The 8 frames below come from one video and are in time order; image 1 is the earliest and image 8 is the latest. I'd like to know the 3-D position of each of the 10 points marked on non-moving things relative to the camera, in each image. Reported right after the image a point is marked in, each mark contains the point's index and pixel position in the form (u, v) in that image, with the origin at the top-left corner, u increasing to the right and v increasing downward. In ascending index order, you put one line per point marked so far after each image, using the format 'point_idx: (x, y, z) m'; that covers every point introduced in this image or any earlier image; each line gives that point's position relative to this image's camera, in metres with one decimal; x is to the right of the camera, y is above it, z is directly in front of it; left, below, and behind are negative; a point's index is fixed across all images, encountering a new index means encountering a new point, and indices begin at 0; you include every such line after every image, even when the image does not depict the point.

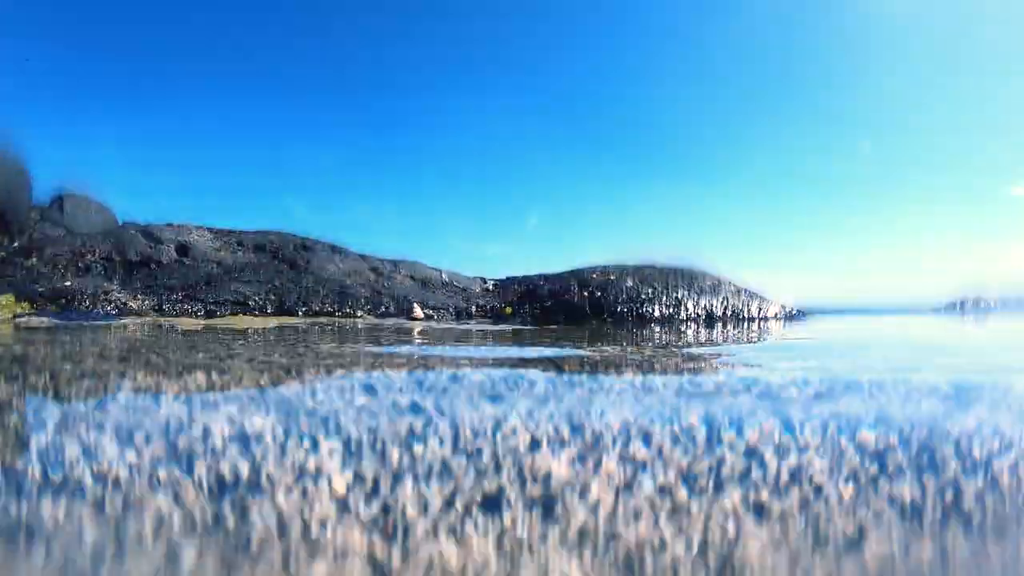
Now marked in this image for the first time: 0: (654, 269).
0: (+1.8, +0.2, +6.8) m
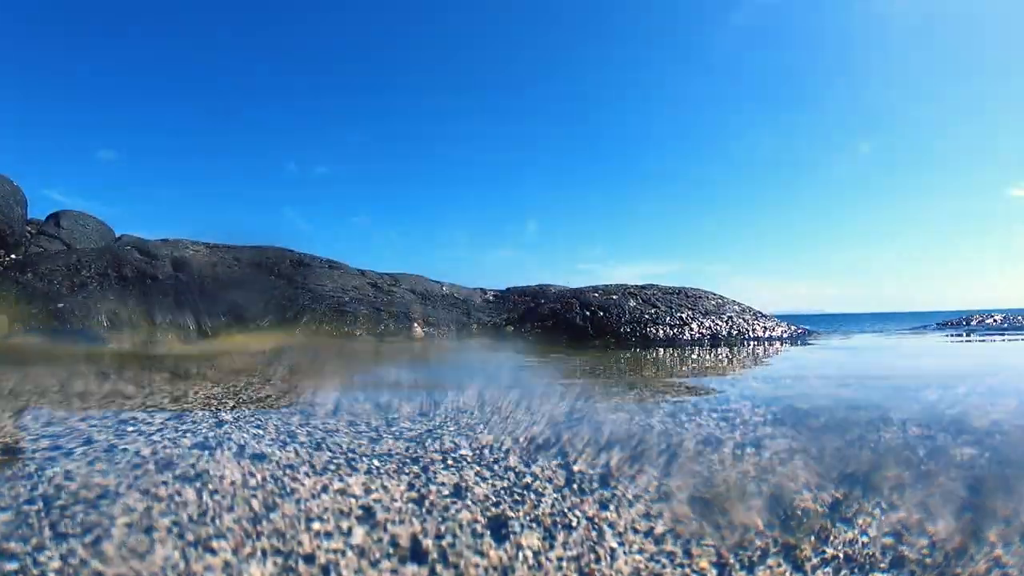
0: (+1.8, 0.0, +6.8) m
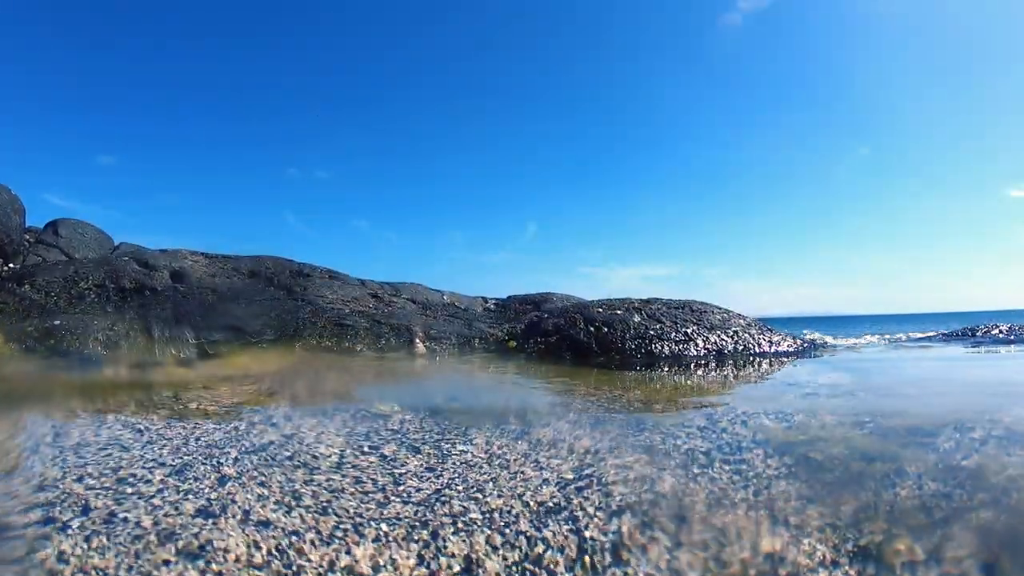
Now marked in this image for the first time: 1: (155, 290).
0: (+1.8, -0.2, +6.7) m
1: (-5.7, 0.0, +8.9) m
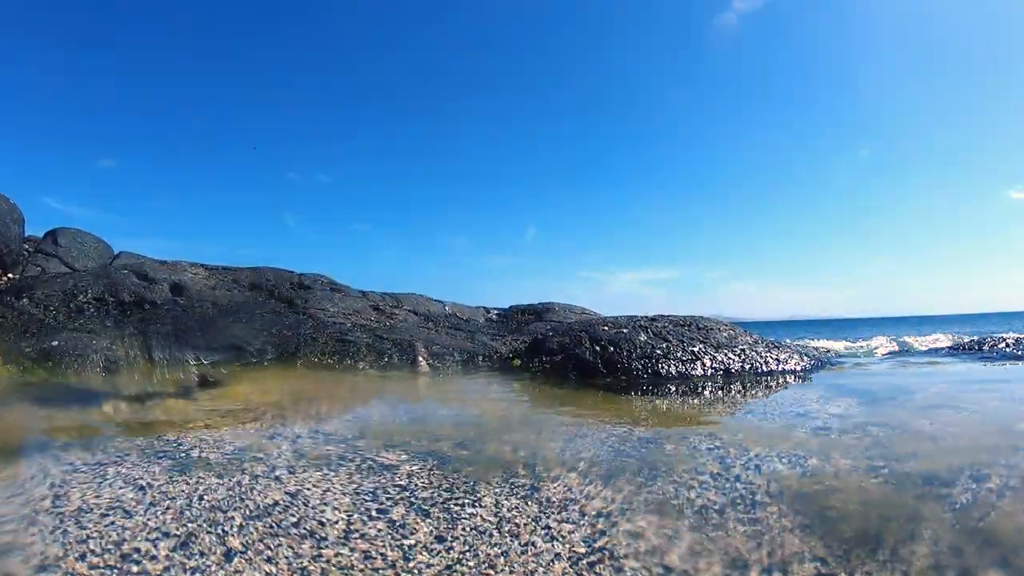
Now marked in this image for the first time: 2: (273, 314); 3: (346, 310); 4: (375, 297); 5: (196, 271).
0: (+1.8, -0.4, +6.6) m
1: (-5.7, -0.2, +8.8) m
2: (-3.7, -0.4, +8.6) m
3: (-2.7, -0.4, +9.1) m
4: (-2.5, -0.2, +10.0) m
5: (-5.5, +0.3, +9.7) m
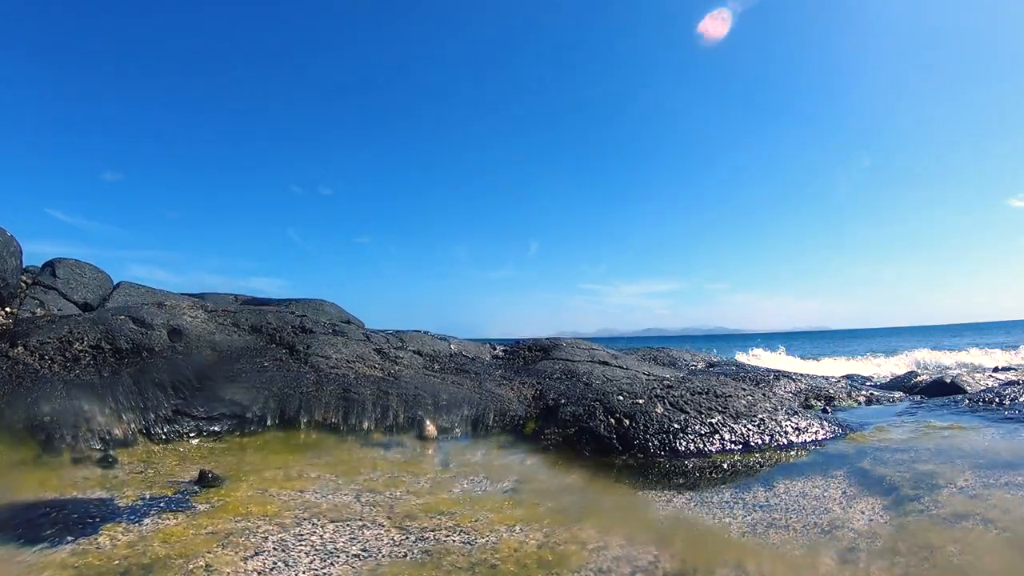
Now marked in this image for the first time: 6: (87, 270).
0: (+2.0, -1.1, +6.4) m
1: (-5.6, -1.0, +8.6) m
2: (-3.6, -1.1, +8.4) m
3: (-2.6, -1.1, +8.9) m
4: (-2.4, -0.9, +9.8) m
5: (-5.4, -0.4, +9.4) m
6: (-9.5, +0.4, +12.4) m
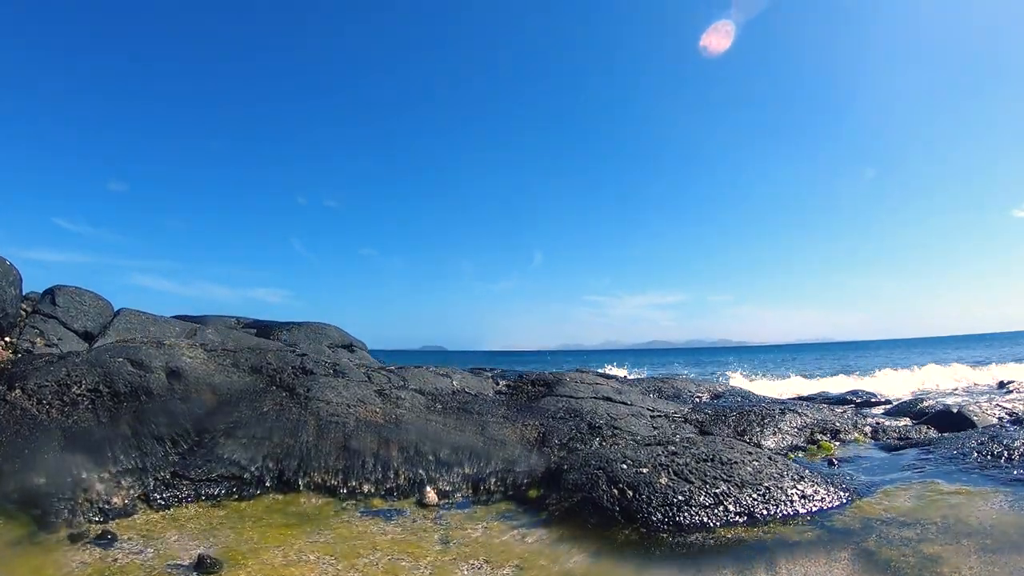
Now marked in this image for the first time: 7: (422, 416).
0: (+2.0, -1.8, +6.3) m
1: (-5.5, -1.6, +8.5) m
2: (-3.6, -1.8, +8.3) m
3: (-2.6, -1.8, +8.8) m
4: (-2.3, -1.6, +9.7) m
5: (-5.4, -1.1, +9.4) m
6: (-9.5, -0.2, +12.3) m
7: (-1.5, -2.1, +9.0) m
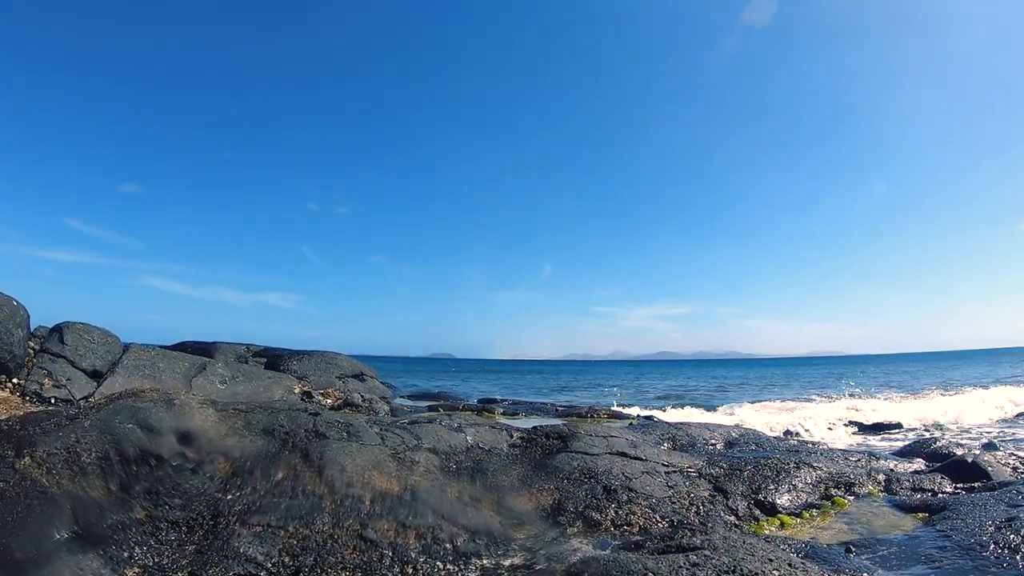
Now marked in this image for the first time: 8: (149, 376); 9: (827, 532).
0: (+2.2, -3.1, +6.2) m
1: (-5.3, -2.6, +8.4) m
2: (-3.3, -2.9, +8.2) m
3: (-2.3, -2.8, +8.7) m
4: (-2.0, -2.6, +9.6) m
5: (-5.1, -2.0, +9.2) m
6: (-9.2, -0.9, +12.1) m
7: (-1.2, -3.1, +8.9) m
8: (-7.5, -1.8, +11.5) m
9: (+5.7, -4.4, +10.0) m
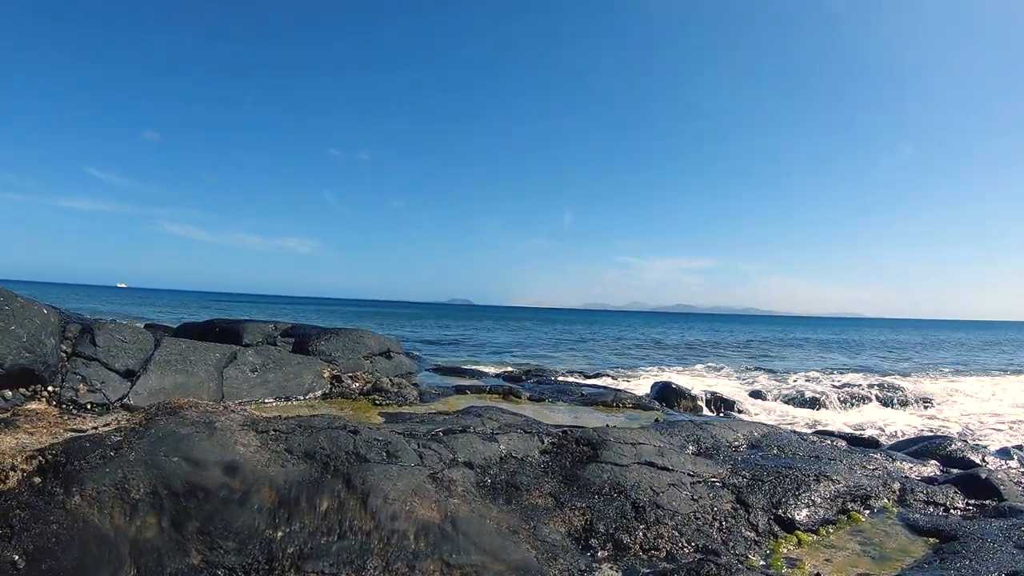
0: (+2.8, -4.4, +6.5) m
1: (-4.6, -3.2, +8.6) m
2: (-2.7, -3.5, +8.4) m
3: (-1.7, -3.4, +8.9) m
4: (-1.4, -3.0, +9.7) m
5: (-4.4, -2.4, +9.2) m
6: (-8.4, -0.6, +11.9) m
7: (-0.6, -3.7, +9.1) m
8: (-6.8, -1.7, +11.4) m
9: (+6.2, -5.0, +10.5) m
